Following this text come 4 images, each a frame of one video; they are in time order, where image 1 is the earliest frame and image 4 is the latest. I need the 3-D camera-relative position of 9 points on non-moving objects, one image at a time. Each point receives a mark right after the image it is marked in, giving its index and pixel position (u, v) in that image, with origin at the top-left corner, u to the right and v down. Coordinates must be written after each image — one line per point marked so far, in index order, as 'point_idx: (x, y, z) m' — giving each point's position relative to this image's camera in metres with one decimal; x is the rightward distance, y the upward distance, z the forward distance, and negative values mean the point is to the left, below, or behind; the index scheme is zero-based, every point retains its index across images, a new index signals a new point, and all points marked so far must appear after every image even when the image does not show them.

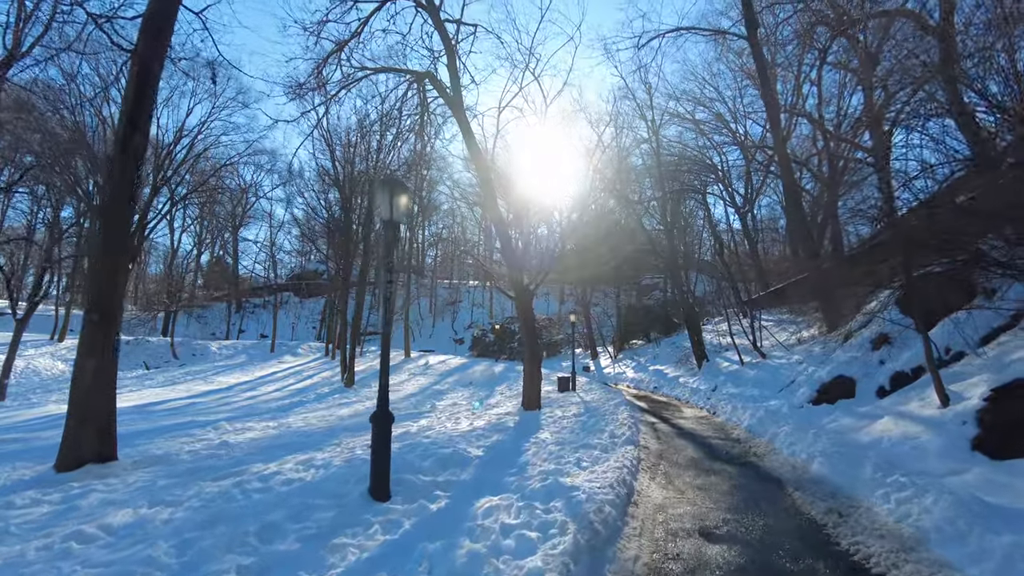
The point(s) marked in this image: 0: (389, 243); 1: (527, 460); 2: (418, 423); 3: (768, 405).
0: (-1.0, +0.4, +4.9) m
1: (+0.1, -1.7, +6.1) m
2: (-1.7, -2.5, +11.4) m
3: (+4.6, -2.1, +11.2) m
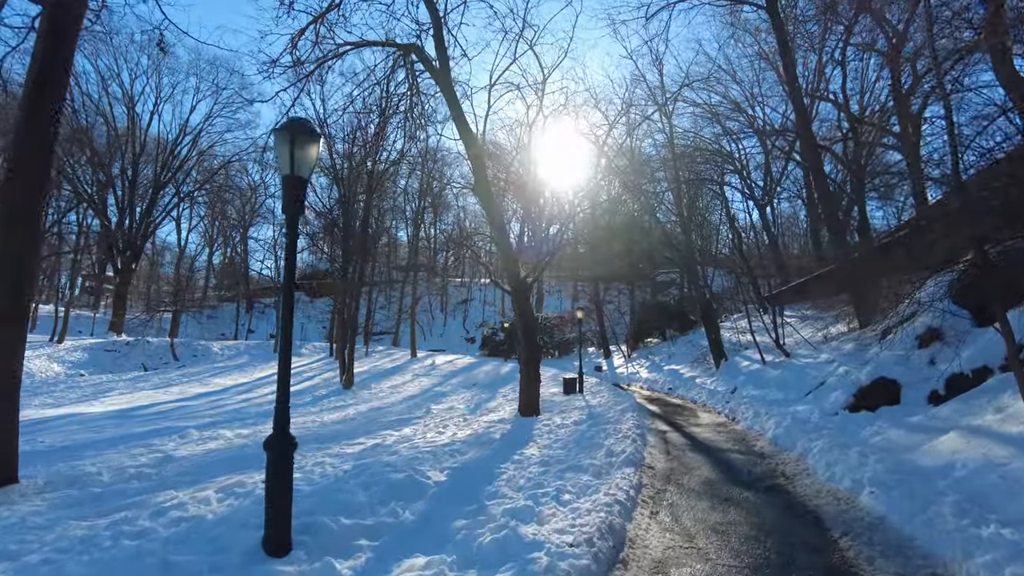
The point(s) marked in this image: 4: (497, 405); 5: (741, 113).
0: (-1.3, +0.5, +3.7) m
1: (-0.1, -1.6, +4.9) m
2: (-1.9, -2.4, +10.2) m
3: (+4.5, -2.0, +9.8) m
4: (-0.3, -2.8, +14.8) m
5: (+6.1, +4.6, +16.5) m
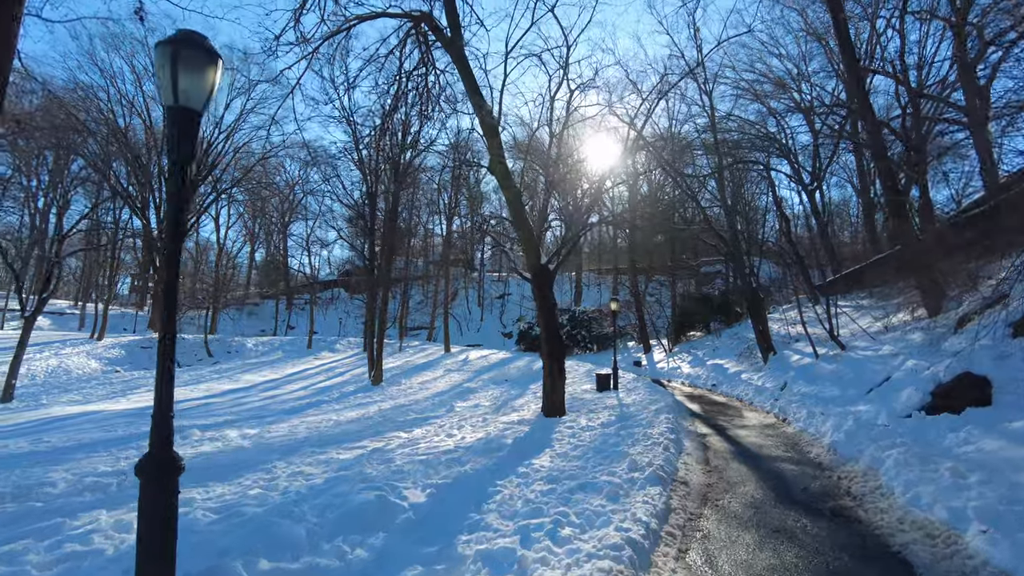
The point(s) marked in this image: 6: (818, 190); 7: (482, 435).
0: (-1.5, +0.6, +2.8) m
1: (-0.2, -1.5, +3.9) m
2: (-1.6, -2.2, +9.3) m
3: (+4.8, -1.7, +8.5) m
4: (+0.3, -2.6, +13.8) m
5: (+6.7, +4.9, +15.0) m
6: (+9.5, +3.1, +19.0) m
7: (-0.4, -2.0, +8.3) m
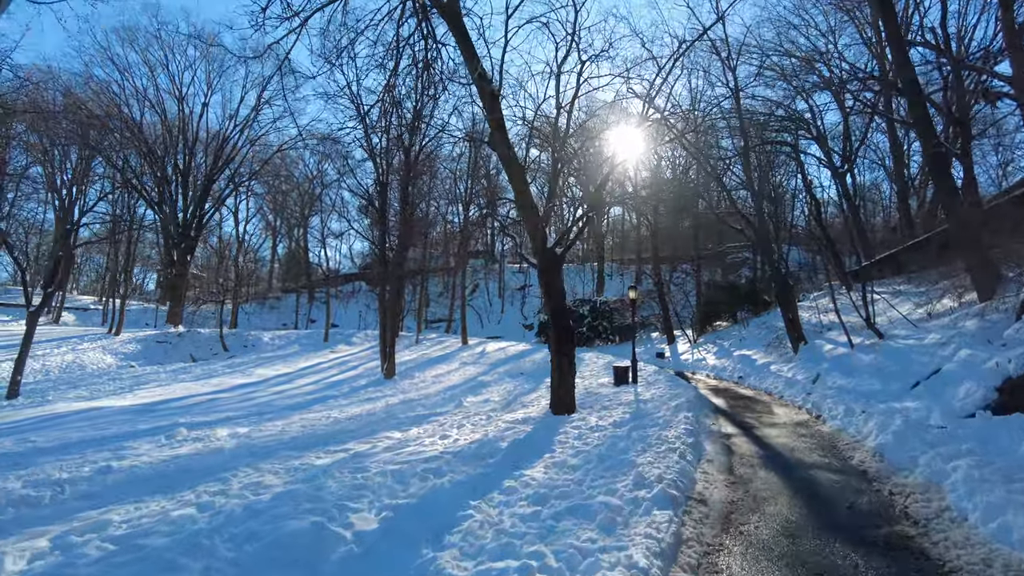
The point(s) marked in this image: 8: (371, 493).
0: (-1.7, +0.7, +2.0) m
1: (-0.4, -1.3, +3.0) m
2: (-1.5, -2.0, +8.5) m
3: (+4.8, -1.5, +7.5) m
4: (+0.5, -2.3, +12.9) m
5: (+6.9, +5.3, +13.8) m
6: (+9.8, +3.5, +17.7) m
7: (-0.4, -1.8, +7.5) m
8: (-1.0, -1.4, +4.3) m
